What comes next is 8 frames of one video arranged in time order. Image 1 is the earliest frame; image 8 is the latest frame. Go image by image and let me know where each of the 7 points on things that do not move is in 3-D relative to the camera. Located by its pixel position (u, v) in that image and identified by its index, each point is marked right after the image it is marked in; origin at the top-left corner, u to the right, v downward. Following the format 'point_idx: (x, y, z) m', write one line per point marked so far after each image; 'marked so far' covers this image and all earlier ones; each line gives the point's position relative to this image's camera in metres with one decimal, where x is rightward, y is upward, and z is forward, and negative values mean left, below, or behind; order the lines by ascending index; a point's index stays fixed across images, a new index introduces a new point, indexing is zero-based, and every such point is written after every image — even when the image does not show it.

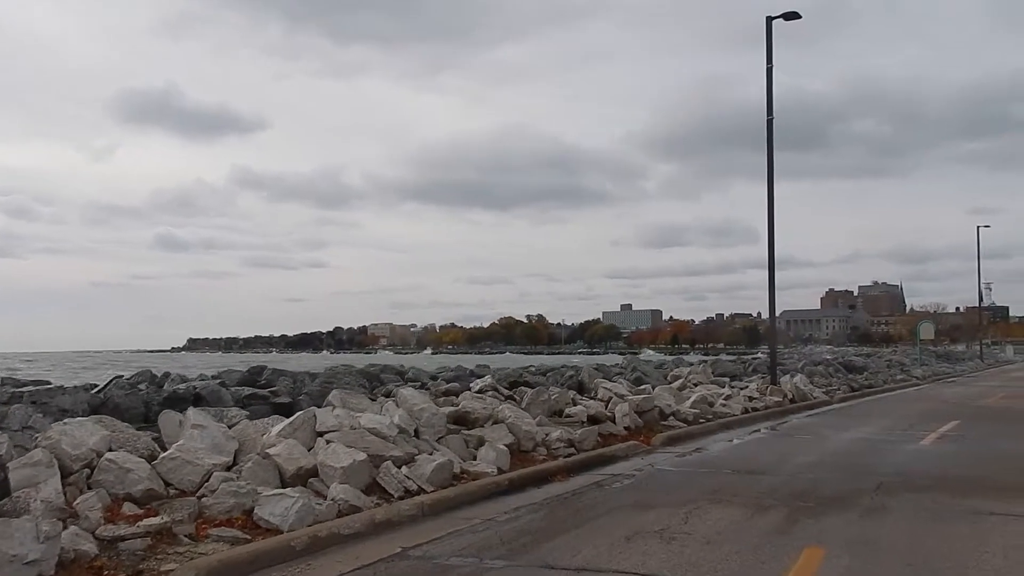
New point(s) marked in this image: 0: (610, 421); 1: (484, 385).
0: (+1.6, -2.3, +15.6) m
1: (-0.5, -1.6, +15.5) m
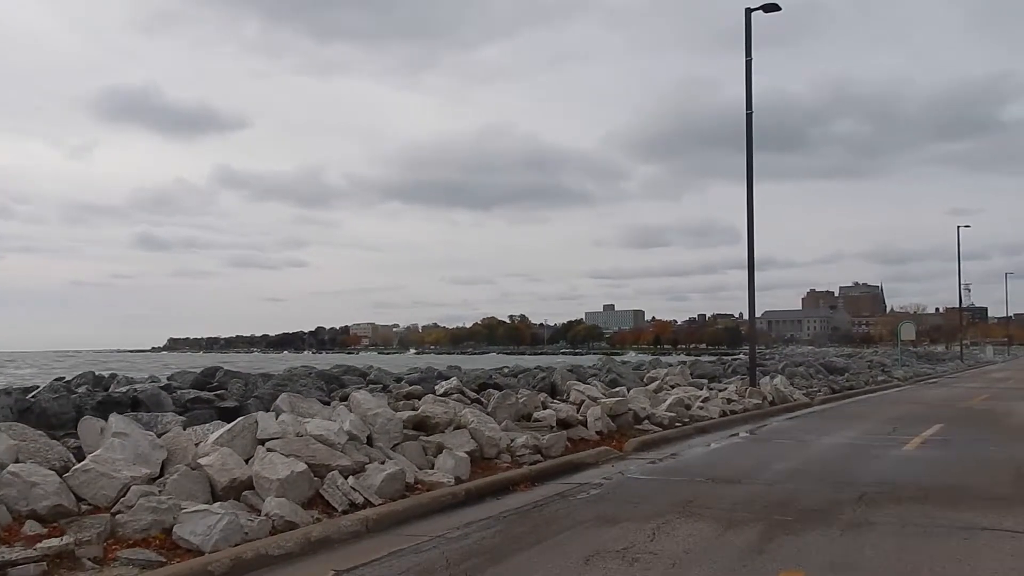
0: (+1.1, -2.2, +14.9) m
1: (-1.0, -1.6, +14.7) m
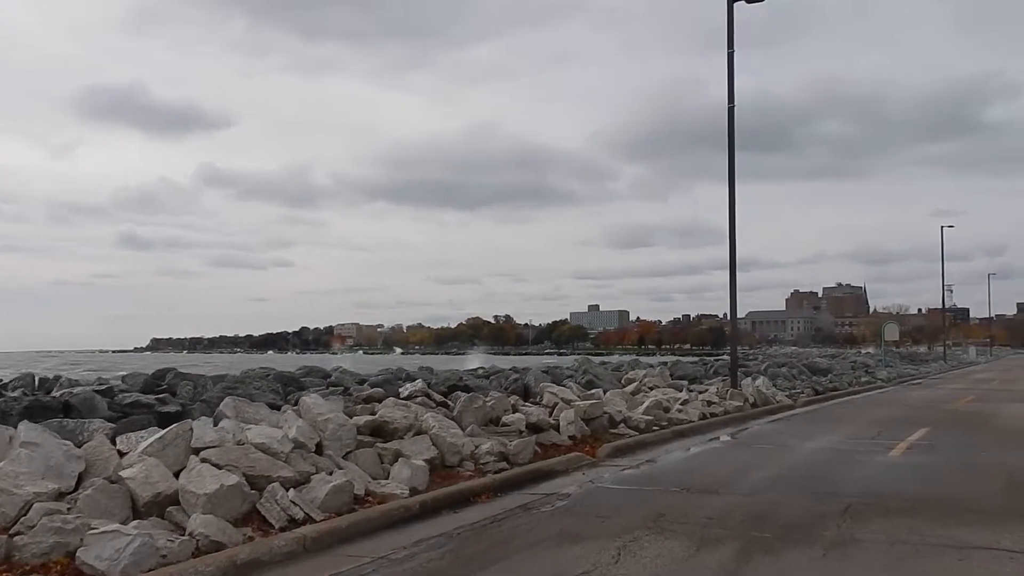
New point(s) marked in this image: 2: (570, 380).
0: (+0.6, -2.2, +14.2) m
1: (-1.5, -1.6, +14.0) m
2: (+1.2, -2.0, +19.7) m
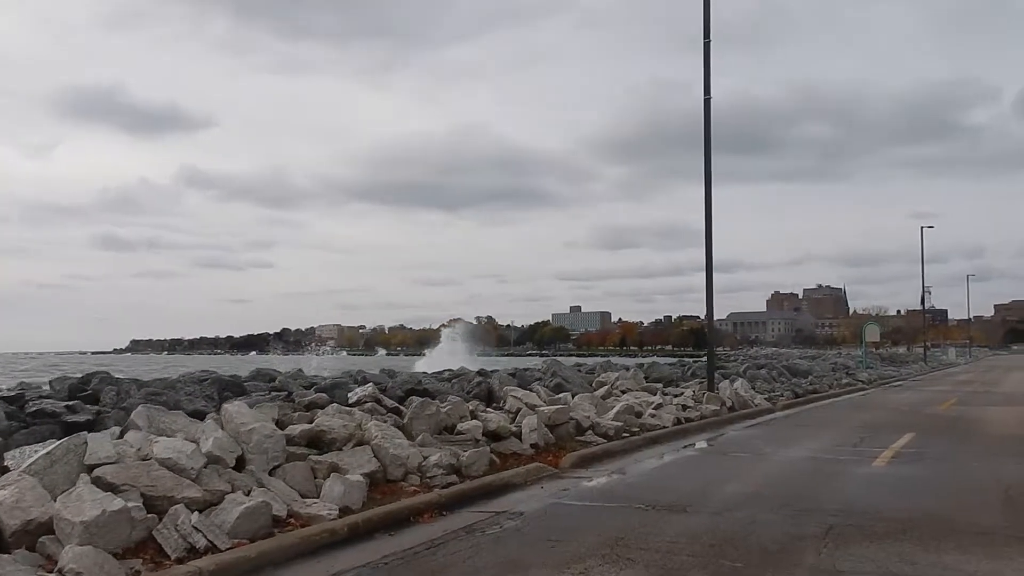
0: (0.0, -2.2, +13.2) m
1: (-2.1, -1.5, +13.0) m
2: (+0.5, -1.9, +18.7) m
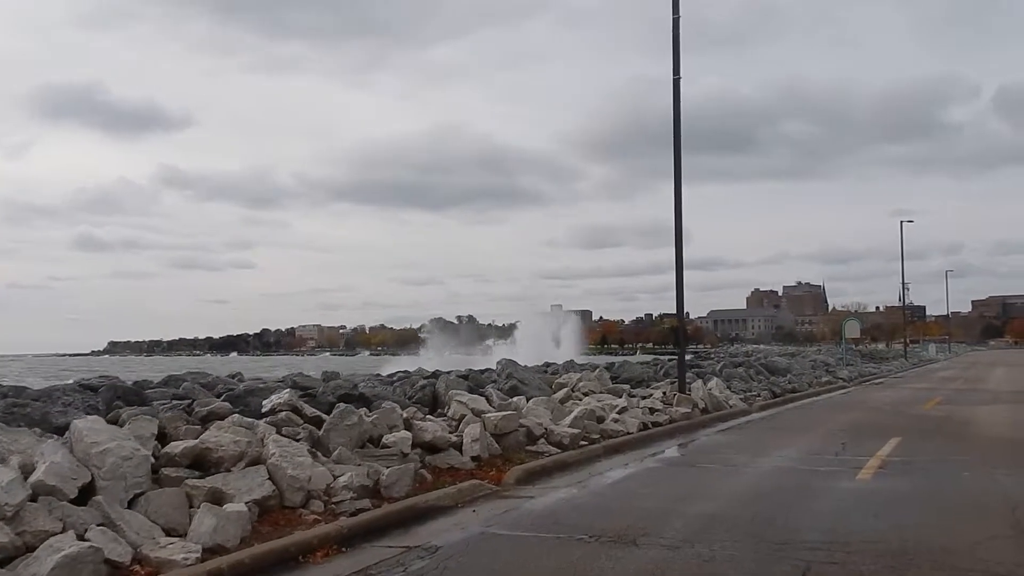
0: (-0.8, -2.0, +11.6) m
1: (-2.9, -1.4, +11.3) m
2: (-0.4, -1.8, +17.2) m
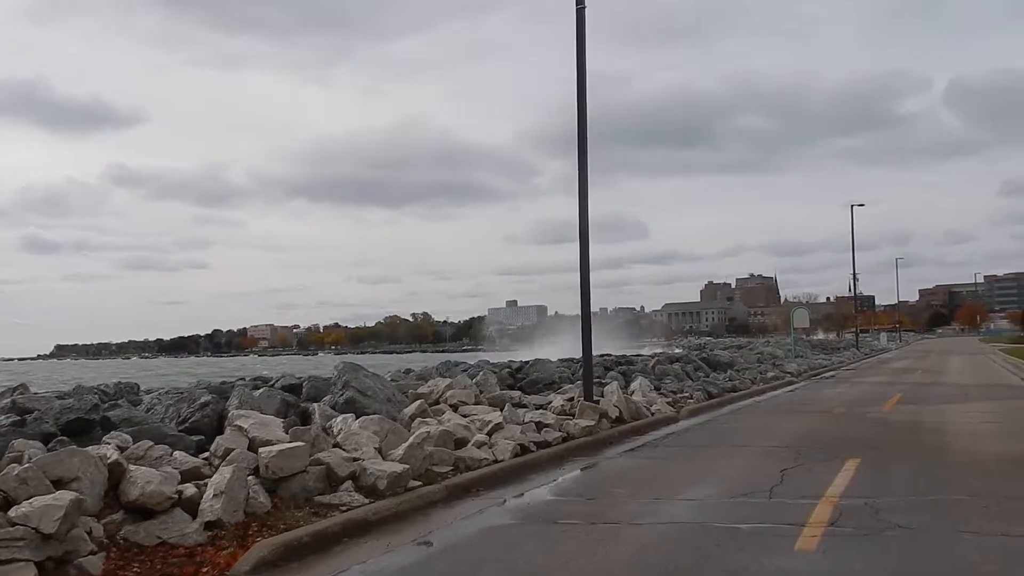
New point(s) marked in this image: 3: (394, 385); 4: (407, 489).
0: (-2.7, -1.8, +7.4) m
1: (-4.8, -1.2, +7.0) m
2: (-2.6, -1.6, +13.0) m
3: (-1.7, -1.5, +13.6) m
4: (-1.1, -2.1, +9.4) m
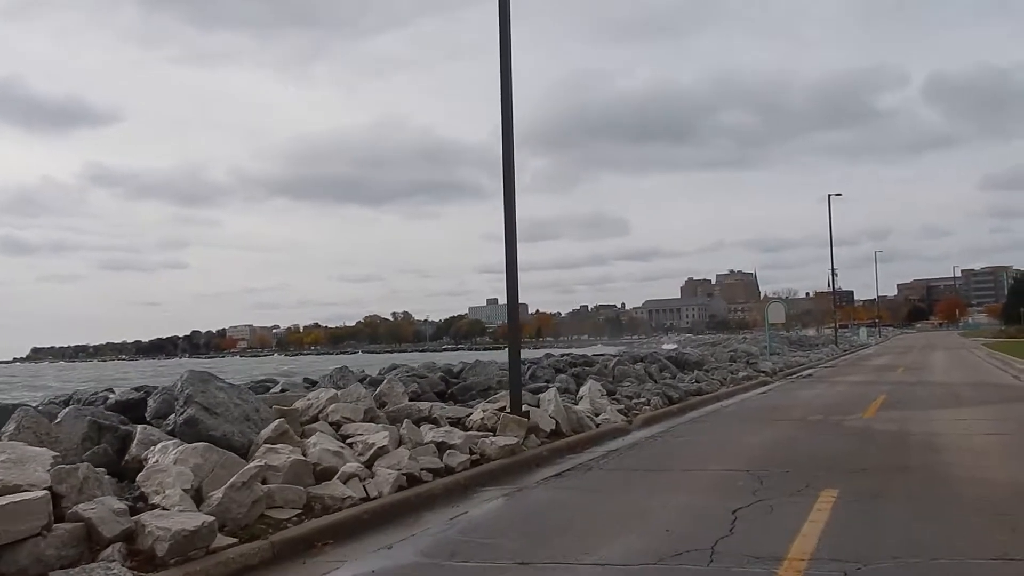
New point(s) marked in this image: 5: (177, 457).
0: (-3.8, -1.7, +4.7) m
1: (-5.9, -1.1, +4.3) m
2: (-3.8, -1.4, +10.2) m
3: (-3.0, -1.4, +10.9) m
4: (-2.2, -1.9, +6.7) m
5: (-3.0, -1.5, +8.2) m
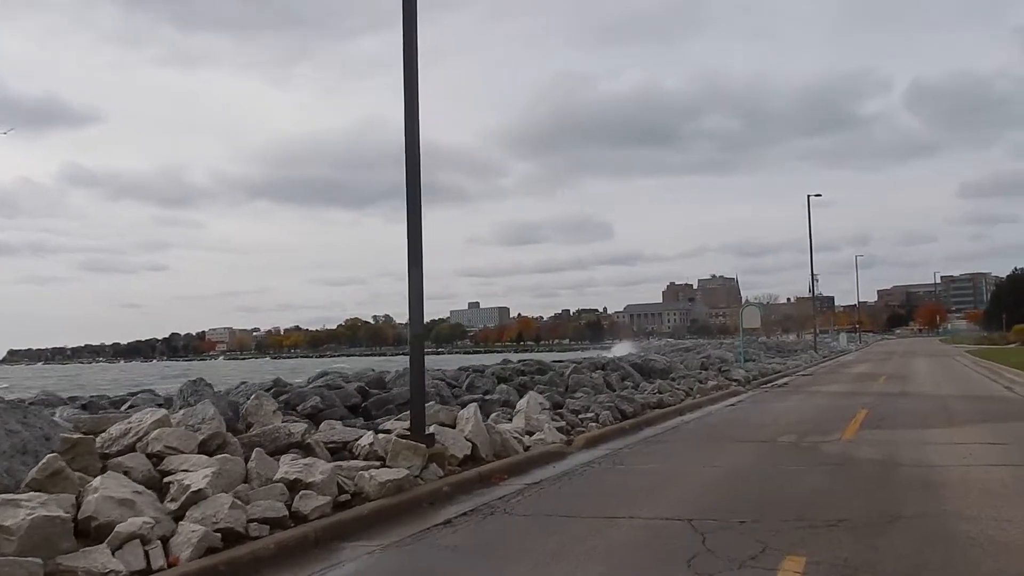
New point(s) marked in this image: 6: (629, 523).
0: (-4.9, -1.6, +2.1) m
1: (-7.0, -1.0, +1.6) m
2: (-5.0, -1.4, +7.7) m
3: (-4.1, -1.3, +8.3) m
4: (-3.3, -1.8, +4.2) m
5: (-4.0, -1.4, +5.6) m
6: (+1.0, -2.1, +8.1) m
